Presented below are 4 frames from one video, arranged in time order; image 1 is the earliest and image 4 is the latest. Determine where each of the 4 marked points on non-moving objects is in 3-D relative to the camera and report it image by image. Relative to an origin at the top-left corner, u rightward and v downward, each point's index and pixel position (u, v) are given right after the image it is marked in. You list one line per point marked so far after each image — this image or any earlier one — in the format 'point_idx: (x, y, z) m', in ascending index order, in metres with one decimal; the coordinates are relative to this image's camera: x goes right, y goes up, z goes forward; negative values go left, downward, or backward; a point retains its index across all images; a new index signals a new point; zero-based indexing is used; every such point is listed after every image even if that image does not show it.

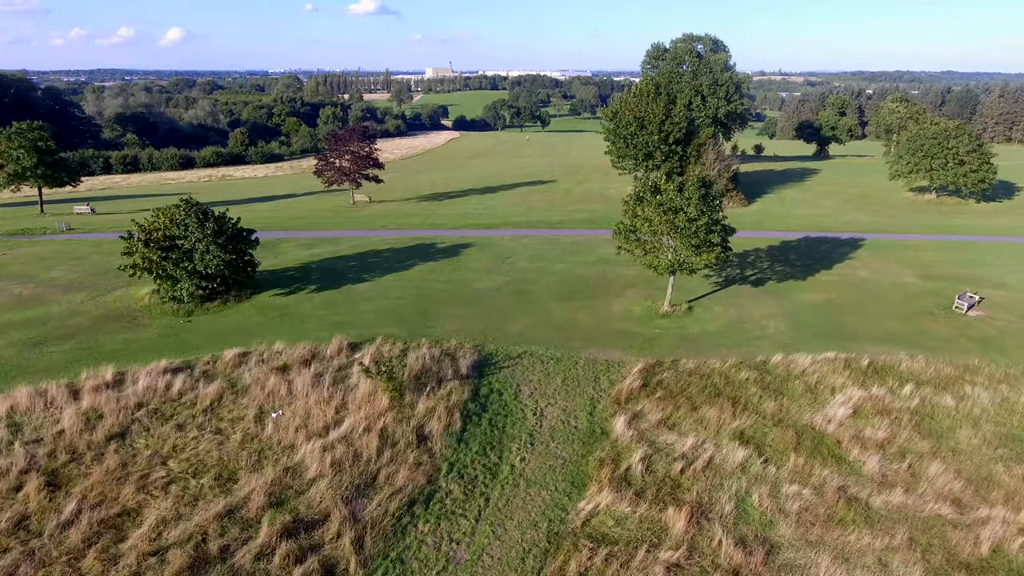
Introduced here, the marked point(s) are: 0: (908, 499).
0: (+10.6, -5.6, +14.1) m
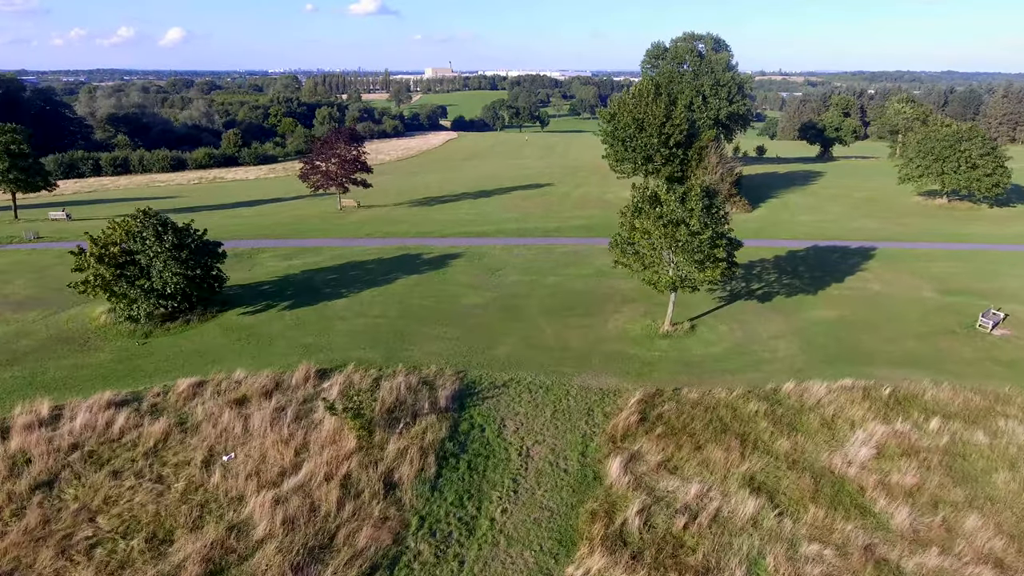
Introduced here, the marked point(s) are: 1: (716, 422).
0: (+10.1, -6.4, +12.2) m
1: (+6.4, -4.2, +16.4) m
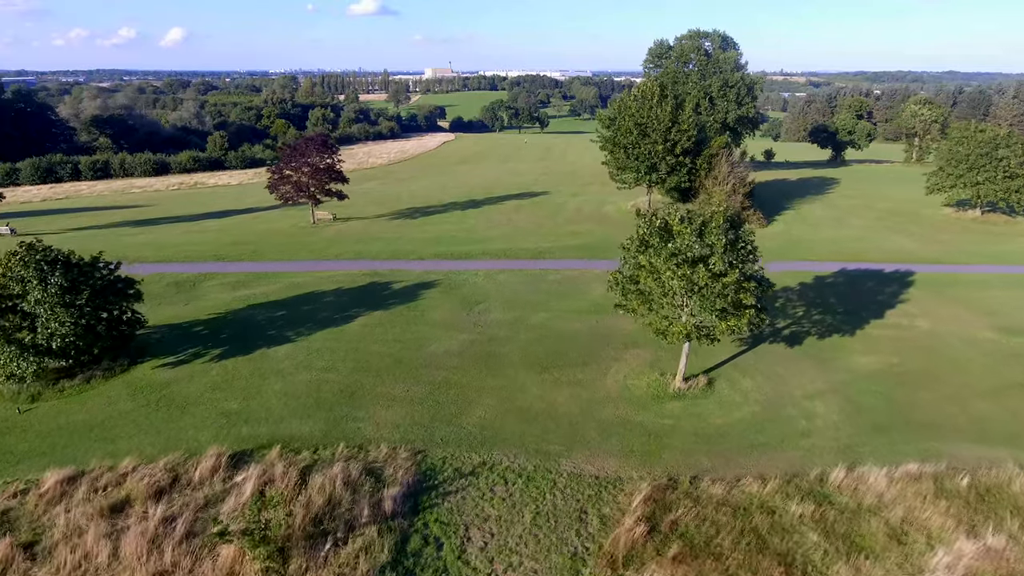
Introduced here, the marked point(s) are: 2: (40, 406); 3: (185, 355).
0: (+9.3, -8.0, +8.2) m
1: (+5.6, -5.8, +12.4) m
2: (-14.5, -3.6, +16.2) m
3: (-11.7, -2.4, +18.8) m
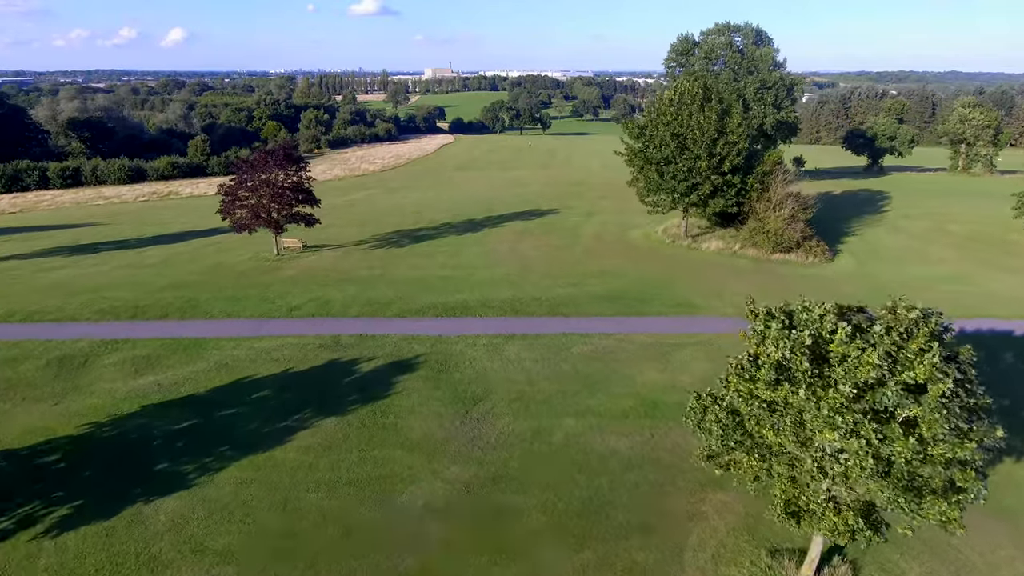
0: (+9.7, -10.8, +1.2) m
1: (+6.0, -8.6, +5.3) m
2: (-14.1, -6.4, +9.2) m
3: (-11.2, -5.2, +11.8) m
